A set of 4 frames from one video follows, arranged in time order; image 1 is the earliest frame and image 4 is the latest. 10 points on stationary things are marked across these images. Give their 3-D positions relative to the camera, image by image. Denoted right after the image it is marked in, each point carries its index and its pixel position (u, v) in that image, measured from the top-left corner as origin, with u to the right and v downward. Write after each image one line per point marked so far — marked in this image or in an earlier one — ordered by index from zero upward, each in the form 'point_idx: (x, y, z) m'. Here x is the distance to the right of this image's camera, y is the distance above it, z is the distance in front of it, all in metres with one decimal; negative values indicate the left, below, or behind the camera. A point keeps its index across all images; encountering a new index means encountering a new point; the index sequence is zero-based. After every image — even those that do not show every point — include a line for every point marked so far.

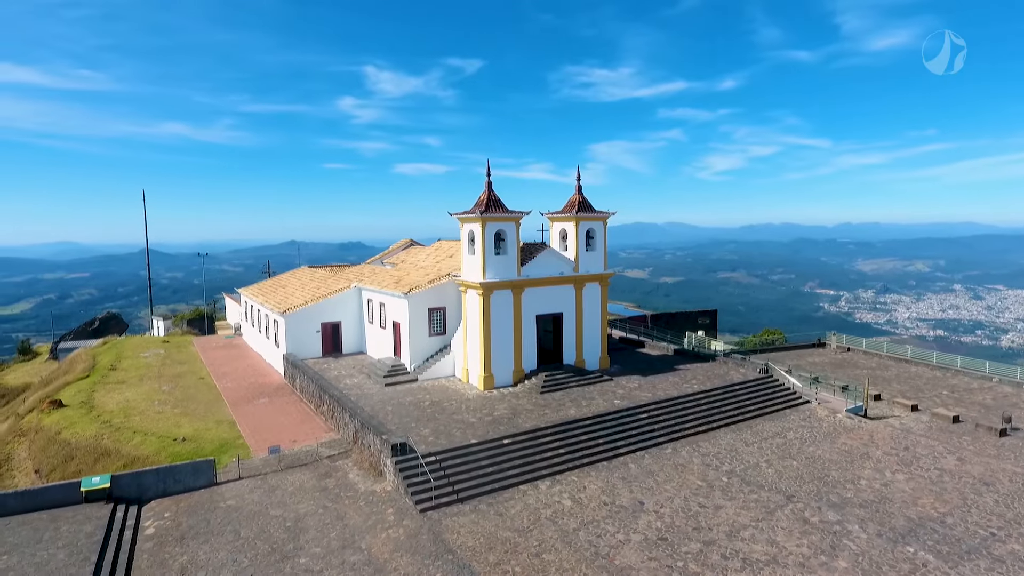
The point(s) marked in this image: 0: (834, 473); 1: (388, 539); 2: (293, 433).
0: (+7.9, -4.6, +15.5) m
1: (-2.5, -5.0, +12.6) m
2: (-6.5, -4.3, +18.8) m
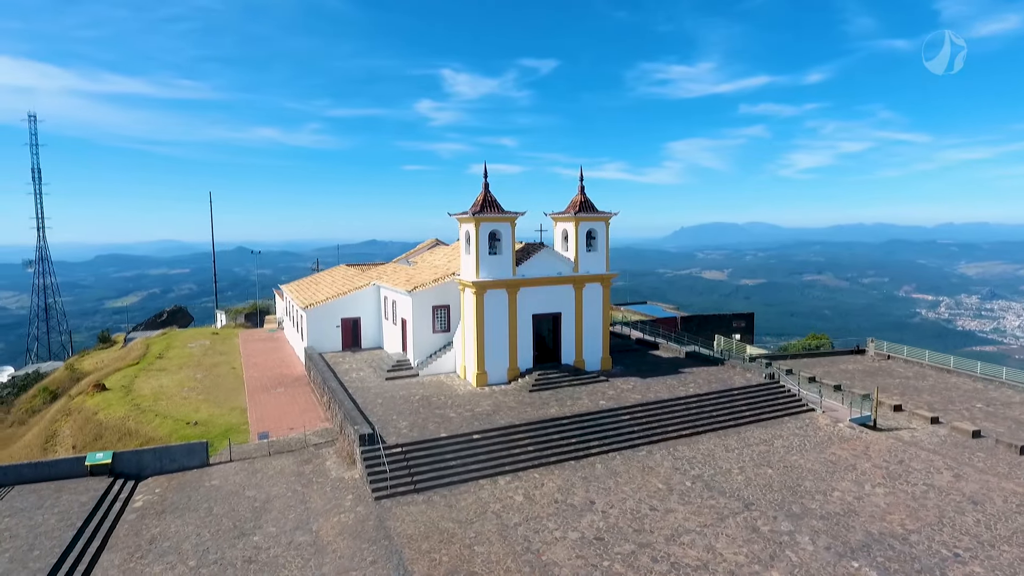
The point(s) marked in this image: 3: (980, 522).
0: (+7.0, -4.6, +15.0) m
1: (-3.7, -5.0, +13.3) m
2: (-6.9, -4.2, +20.0) m
3: (+9.9, -4.9, +13.3) m
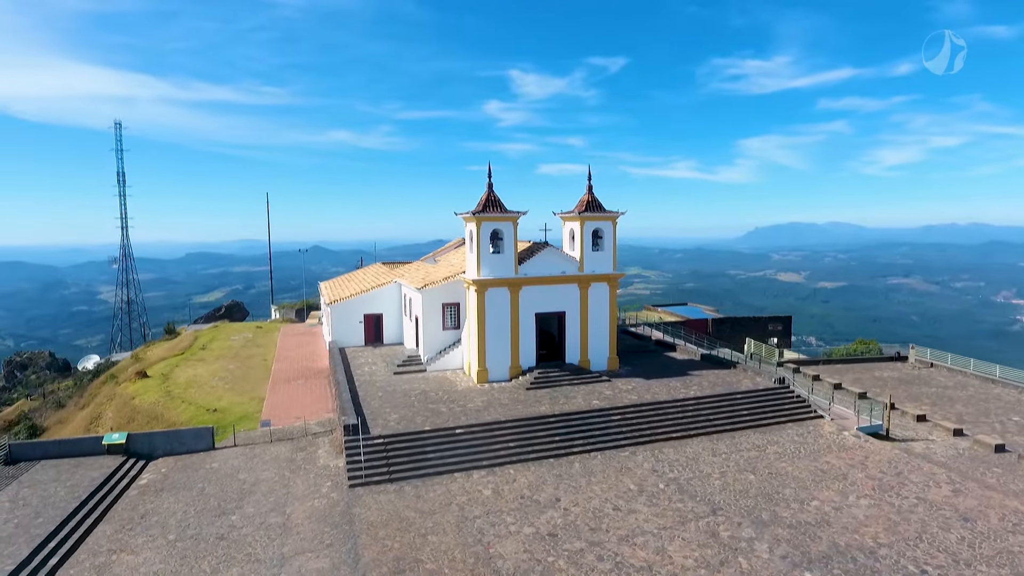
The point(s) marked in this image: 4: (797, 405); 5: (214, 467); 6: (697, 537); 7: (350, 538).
0: (+6.3, -4.7, +14.5) m
1: (-4.5, -4.9, +14.0) m
2: (-7.0, -4.1, +21.0) m
3: (+9.0, -5.0, +12.5) m
4: (+9.0, -3.7, +19.9) m
5: (-7.9, -4.7, +16.7) m
6: (+3.7, -4.9, +12.5) m
7: (-3.2, -5.0, +12.5) m
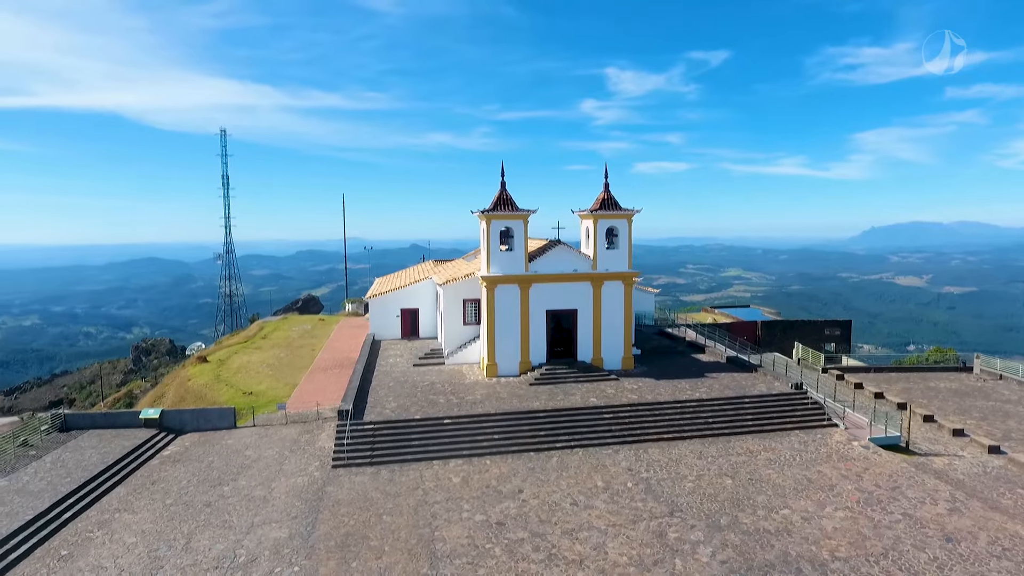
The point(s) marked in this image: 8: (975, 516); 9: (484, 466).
0: (+5.5, -4.7, +14.0) m
1: (-5.3, -4.7, +15.1) m
2: (-6.7, -3.9, +22.4) m
3: (+7.8, -5.0, +11.6) m
4: (+8.9, -3.7, +18.9) m
5: (-8.2, -4.5, +18.3) m
6: (+2.6, -4.9, +12.4) m
7: (-4.2, -4.8, +13.5) m
8: (+9.8, -4.8, +13.3) m
9: (-0.7, -4.4, +15.7) m
